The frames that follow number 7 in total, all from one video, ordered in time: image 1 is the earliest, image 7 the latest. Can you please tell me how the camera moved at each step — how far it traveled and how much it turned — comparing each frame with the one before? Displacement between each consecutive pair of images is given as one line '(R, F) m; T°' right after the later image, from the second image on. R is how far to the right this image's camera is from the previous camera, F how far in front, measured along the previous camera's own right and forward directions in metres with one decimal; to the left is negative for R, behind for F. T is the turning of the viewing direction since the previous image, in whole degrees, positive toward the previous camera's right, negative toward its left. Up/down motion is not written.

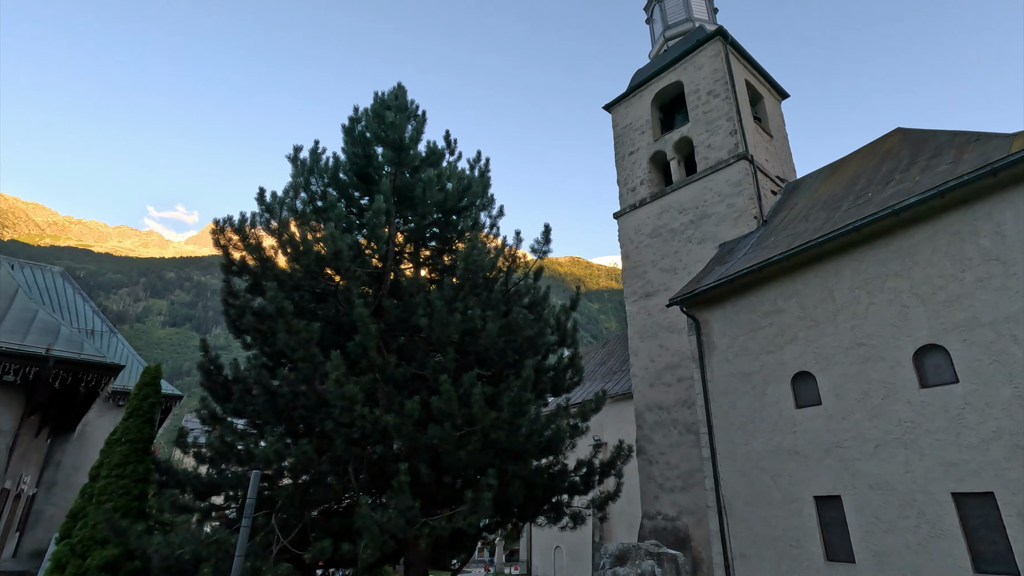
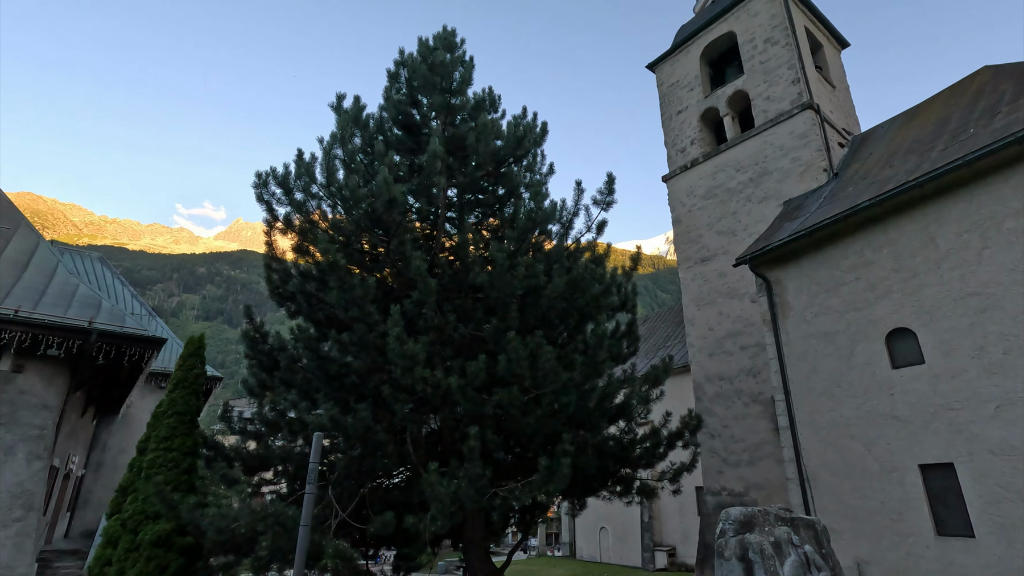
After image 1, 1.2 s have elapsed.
(-0.6, +0.7) m; -3°
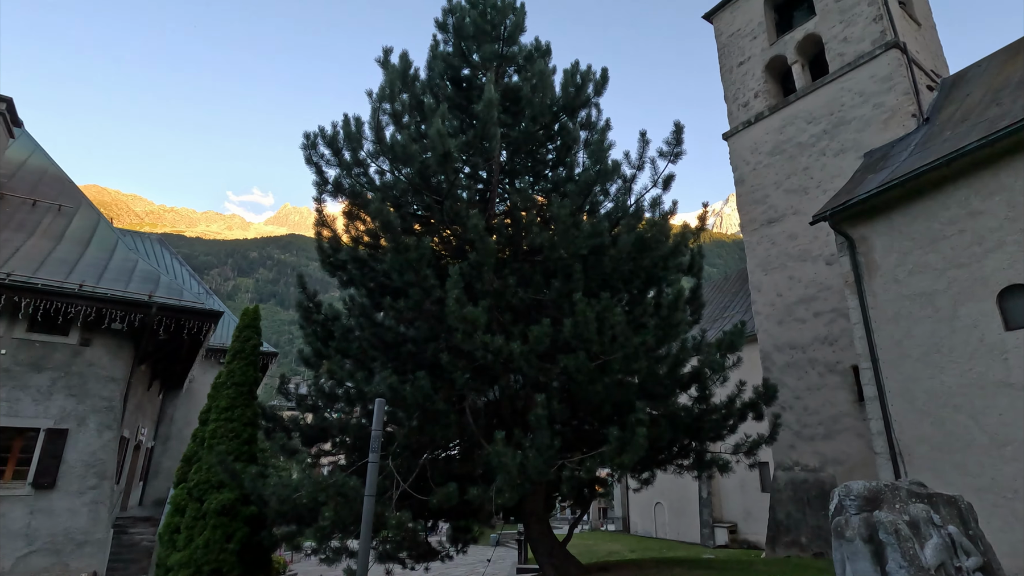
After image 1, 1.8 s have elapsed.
(-0.3, +0.5) m; -4°
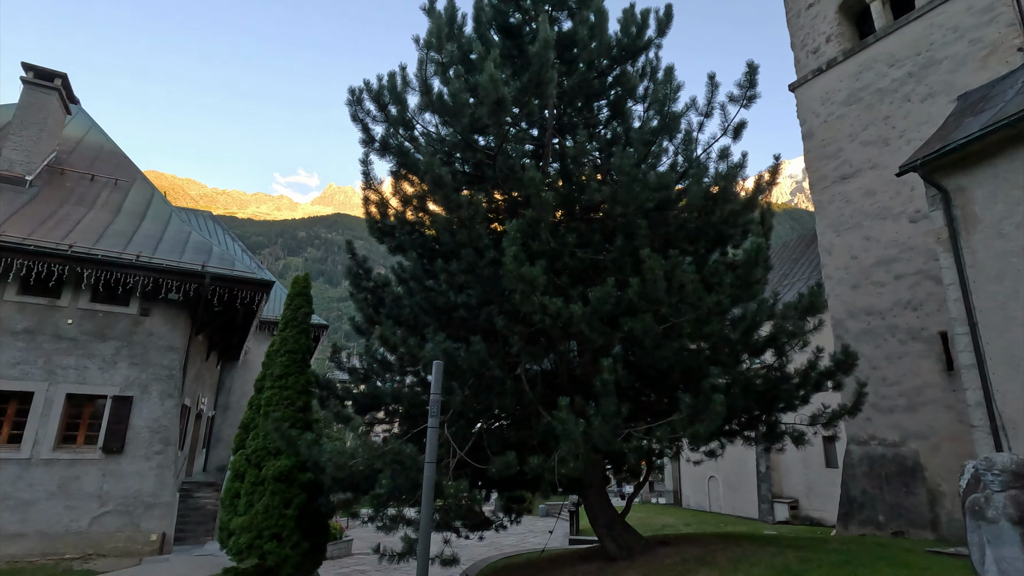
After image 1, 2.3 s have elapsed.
(-0.2, +0.4) m; -4°
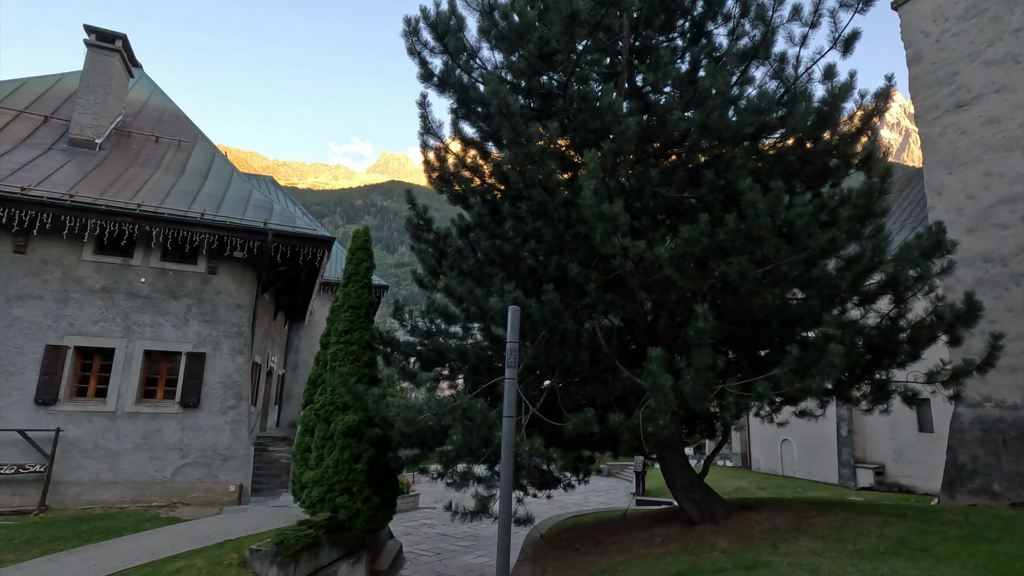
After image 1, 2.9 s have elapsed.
(-0.3, +0.5) m; -6°
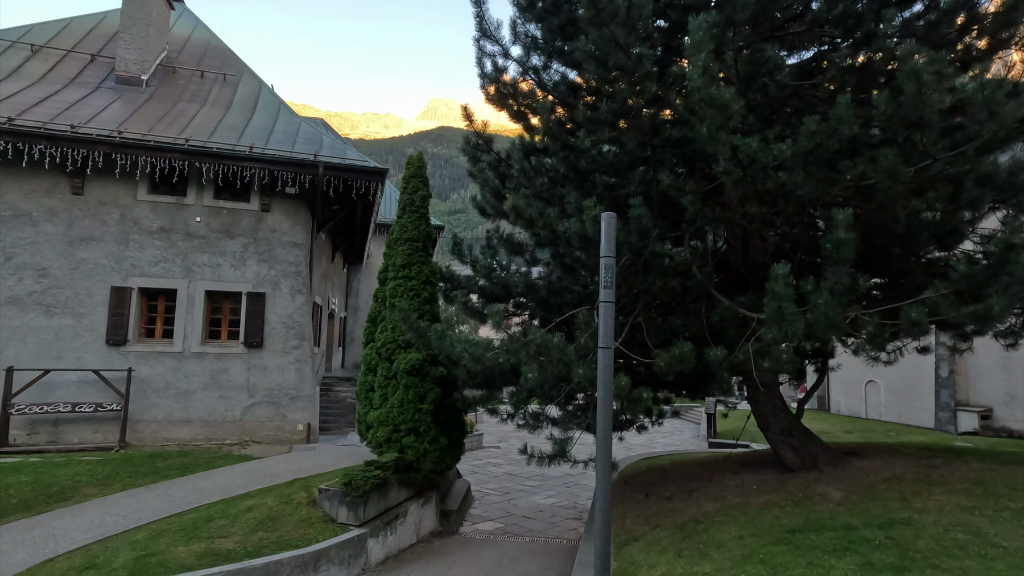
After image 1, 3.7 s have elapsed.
(-0.3, +0.8) m; -6°
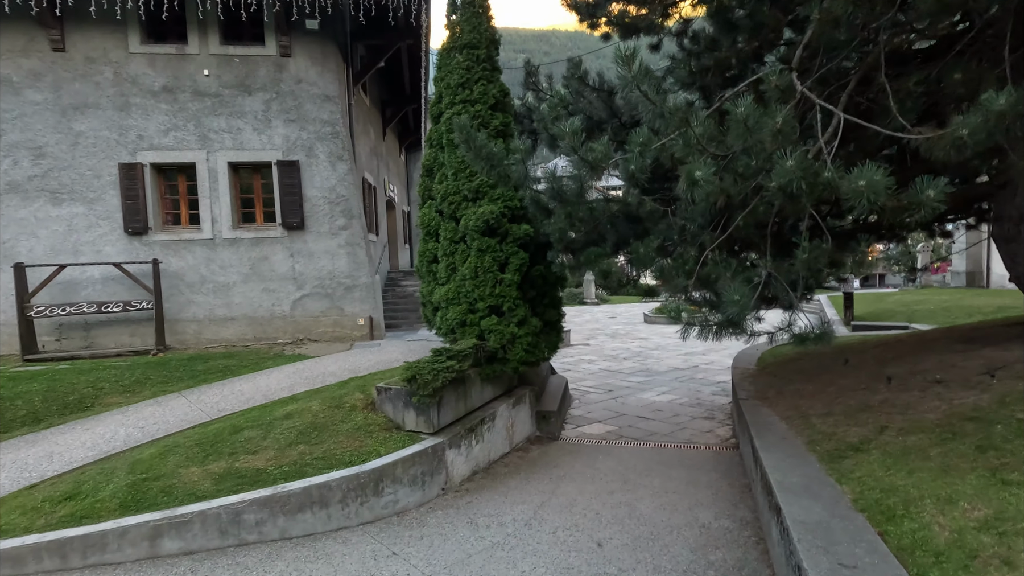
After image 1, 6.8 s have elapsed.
(-0.4, +2.1) m; -8°
